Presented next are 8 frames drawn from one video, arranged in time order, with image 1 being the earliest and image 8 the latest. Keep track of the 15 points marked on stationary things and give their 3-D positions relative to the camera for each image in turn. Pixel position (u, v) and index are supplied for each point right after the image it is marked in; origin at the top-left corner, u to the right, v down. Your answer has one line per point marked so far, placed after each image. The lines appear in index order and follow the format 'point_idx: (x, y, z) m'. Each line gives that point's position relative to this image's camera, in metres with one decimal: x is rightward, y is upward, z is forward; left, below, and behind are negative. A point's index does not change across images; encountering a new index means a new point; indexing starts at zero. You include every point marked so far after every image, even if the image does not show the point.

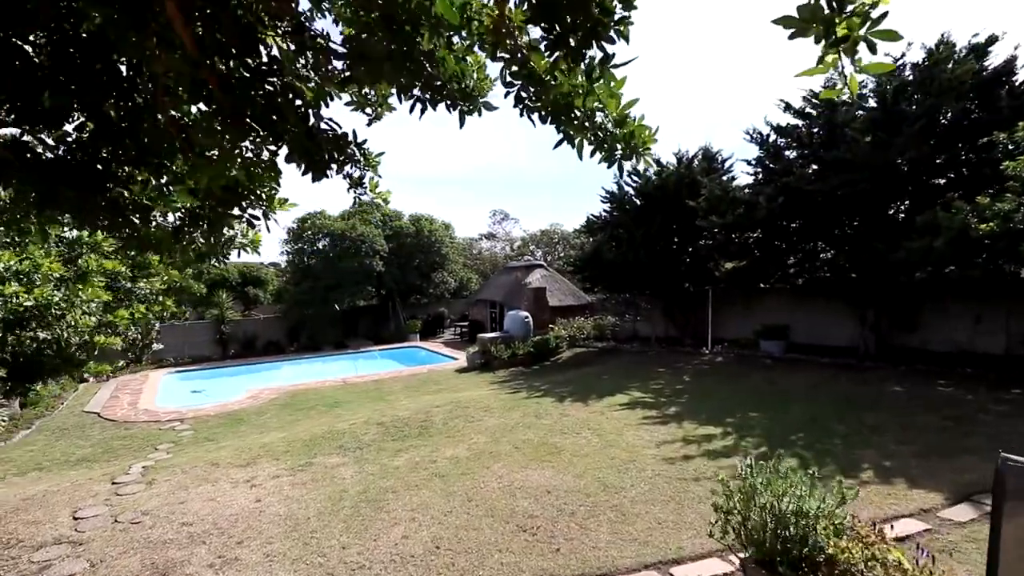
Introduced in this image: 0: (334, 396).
0: (-4.3, -2.6, +11.7) m
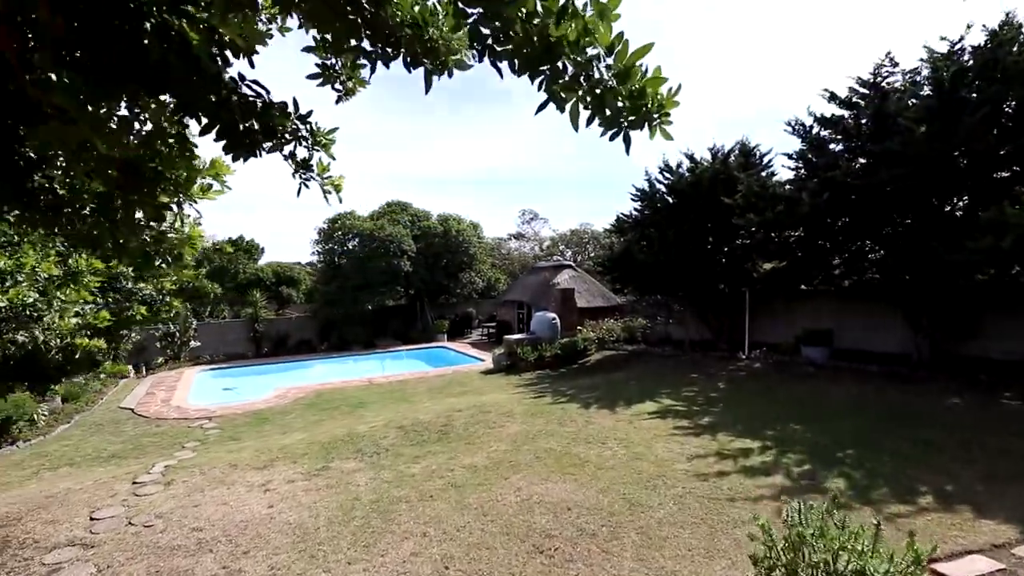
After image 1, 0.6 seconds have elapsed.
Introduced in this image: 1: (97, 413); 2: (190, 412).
0: (-3.7, -2.6, +11.7) m
1: (-9.3, -2.8, +10.8) m
2: (-7.1, -2.7, +10.7) m
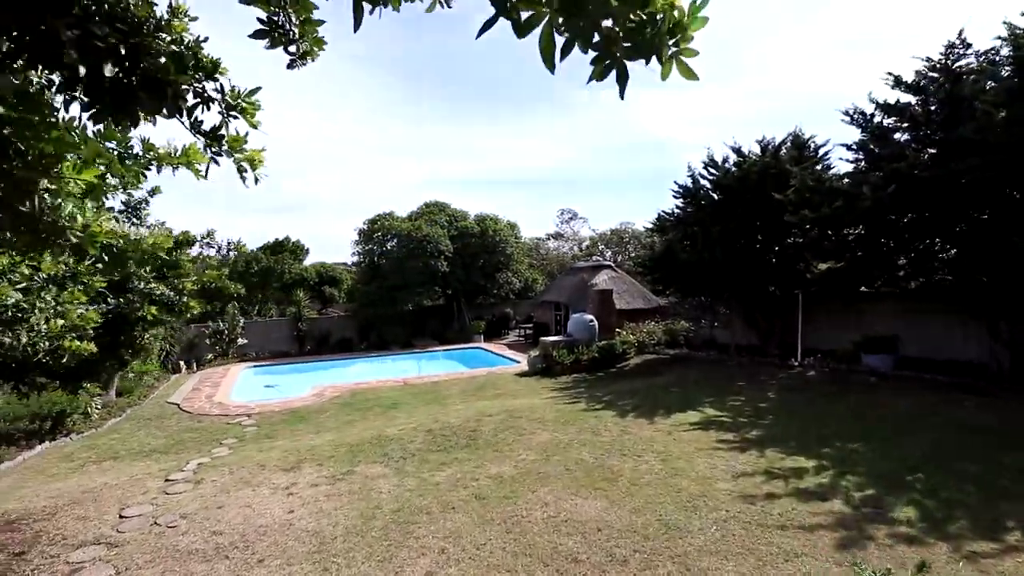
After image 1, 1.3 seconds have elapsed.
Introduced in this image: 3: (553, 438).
0: (-2.9, -2.6, +11.6) m
1: (-8.6, -2.8, +11.3) m
2: (-6.4, -2.7, +11.0) m
3: (+0.6, -2.1, +6.8) m
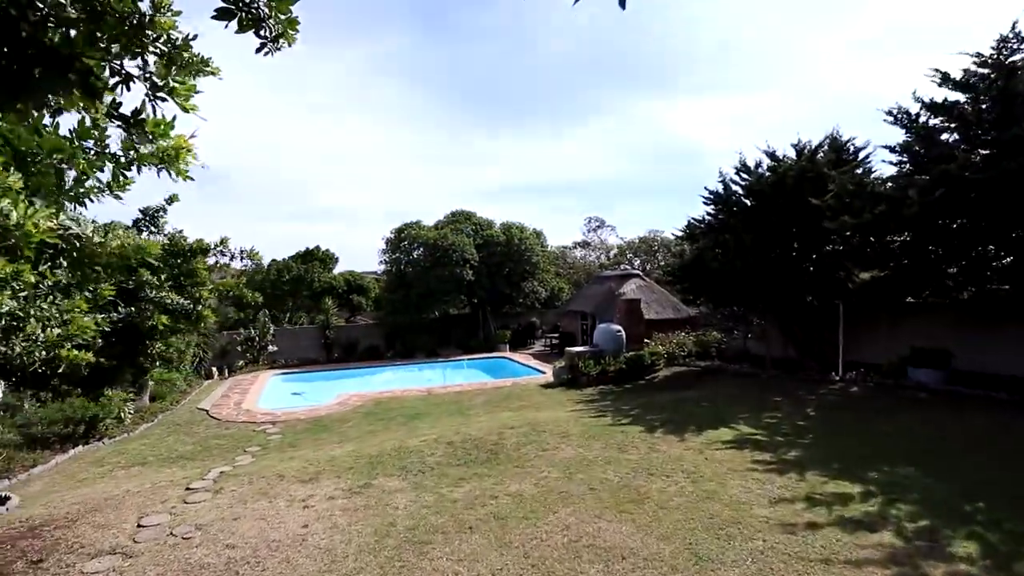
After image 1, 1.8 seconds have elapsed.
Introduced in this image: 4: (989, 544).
0: (-2.3, -2.8, +11.5) m
1: (-8.0, -3.0, +11.5) m
2: (-5.9, -2.9, +11.1) m
3: (+0.9, -2.2, +6.5) m
4: (+4.2, -2.2, +4.2) m
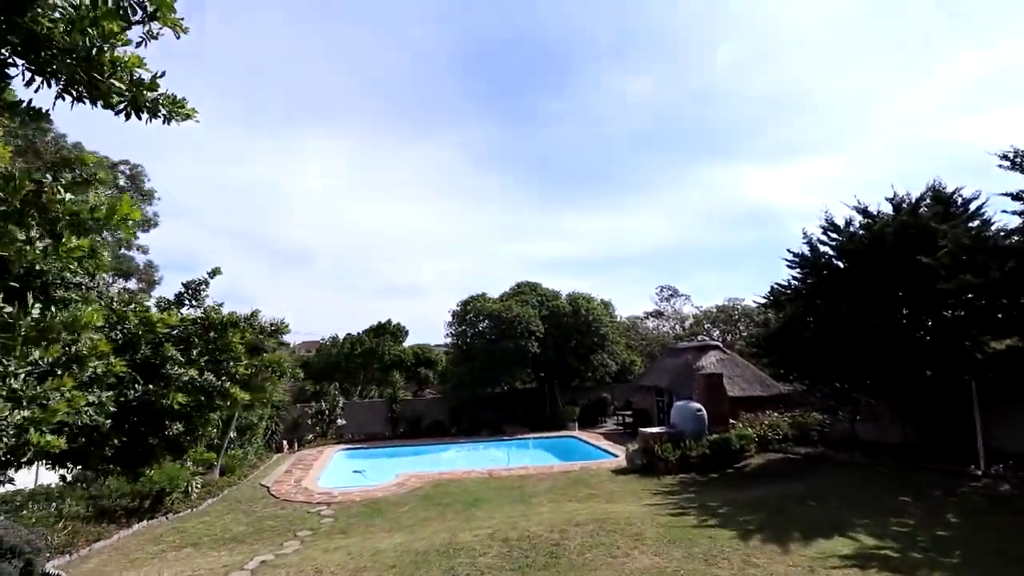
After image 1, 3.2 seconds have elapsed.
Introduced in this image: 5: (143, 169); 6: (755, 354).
0: (-0.8, -4.5, +10.7) m
1: (-6.5, -4.8, +11.5) m
2: (-4.4, -4.6, +10.8) m
3: (+1.6, -3.1, +5.5) m
4: (+4.5, -2.7, +2.7) m
5: (-13.7, +4.5, +17.9) m
6: (+7.3, -2.0, +14.5) m
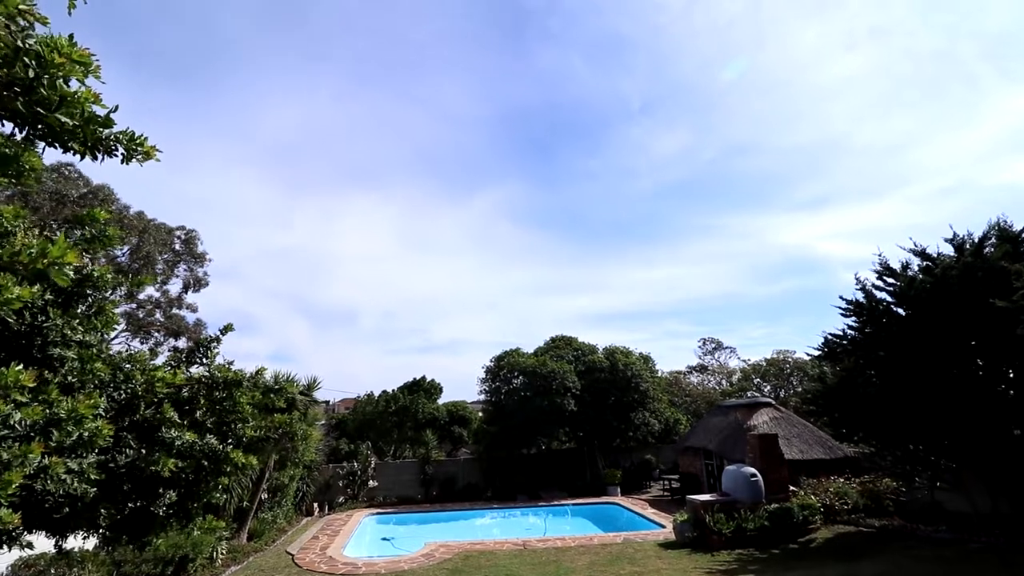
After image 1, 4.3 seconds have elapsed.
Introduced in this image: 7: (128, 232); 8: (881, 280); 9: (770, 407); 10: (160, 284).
0: (-0.1, -5.7, +9.9) m
1: (-5.6, -6.1, +11.1) m
2: (-3.6, -5.8, +10.2) m
3: (+1.9, -3.6, +4.7) m
4: (+4.6, -2.8, +1.8) m
5: (-12.4, +2.2, +19.0) m
6: (+8.3, -3.4, +13.3) m
7: (-13.2, +1.9, +16.6) m
8: (+9.3, +0.2, +12.1) m
9: (+8.7, -4.0, +16.3) m
10: (-13.2, +0.2, +18.1) m
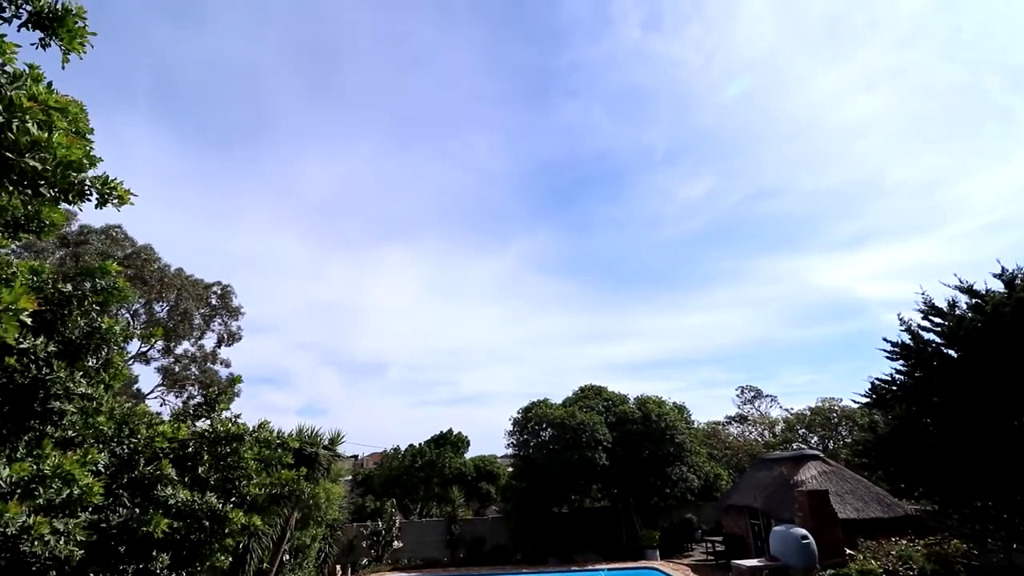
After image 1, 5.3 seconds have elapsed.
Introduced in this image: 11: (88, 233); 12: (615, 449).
0: (+0.5, -6.6, +9.1) m
1: (-5.0, -7.3, +10.6) m
2: (-3.1, -6.9, +9.6) m
3: (+2.1, -4.0, +4.0) m
4: (+4.6, -2.8, +1.1) m
5: (-11.5, -0.1, +19.7) m
6: (+9.0, -4.5, +12.3) m
7: (-12.4, -0.1, +17.3) m
8: (+9.8, -0.8, +11.4) m
9: (+9.6, -5.4, +15.2) m
10: (-12.2, -1.9, +18.7) m
11: (-14.0, +1.9, +15.8) m
12: (+4.2, -6.5, +19.5) m
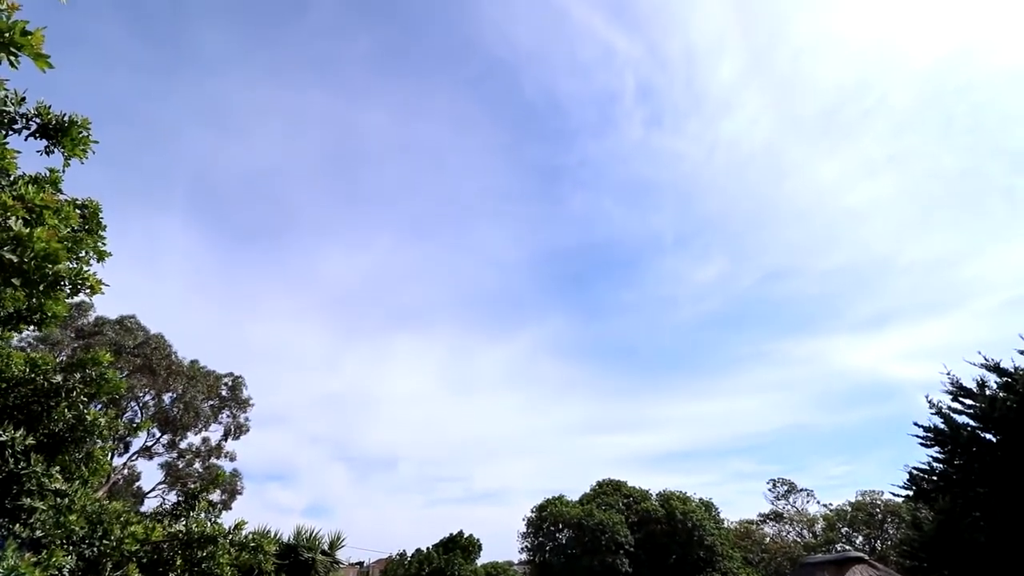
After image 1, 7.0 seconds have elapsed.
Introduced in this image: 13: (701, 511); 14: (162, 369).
0: (+0.7, -8.1, +7.8) m
1: (-4.7, -9.2, +9.2) m
2: (-2.8, -8.6, +8.3) m
3: (+2.1, -4.6, +3.2) m
4: (+4.5, -2.8, +0.4) m
5: (-11.0, -3.9, +19.7) m
6: (+9.3, -6.4, +11.0) m
7: (-12.0, -3.5, +17.4) m
8: (+10.0, -2.6, +10.8) m
9: (+10.0, -7.8, +13.7) m
10: (-11.8, -5.6, +18.4) m
11: (-13.7, -1.3, +16.3) m
12: (+4.8, -9.8, +17.8) m
13: (+7.3, -8.6, +18.4) m
14: (-12.3, -3.0, +17.0) m
